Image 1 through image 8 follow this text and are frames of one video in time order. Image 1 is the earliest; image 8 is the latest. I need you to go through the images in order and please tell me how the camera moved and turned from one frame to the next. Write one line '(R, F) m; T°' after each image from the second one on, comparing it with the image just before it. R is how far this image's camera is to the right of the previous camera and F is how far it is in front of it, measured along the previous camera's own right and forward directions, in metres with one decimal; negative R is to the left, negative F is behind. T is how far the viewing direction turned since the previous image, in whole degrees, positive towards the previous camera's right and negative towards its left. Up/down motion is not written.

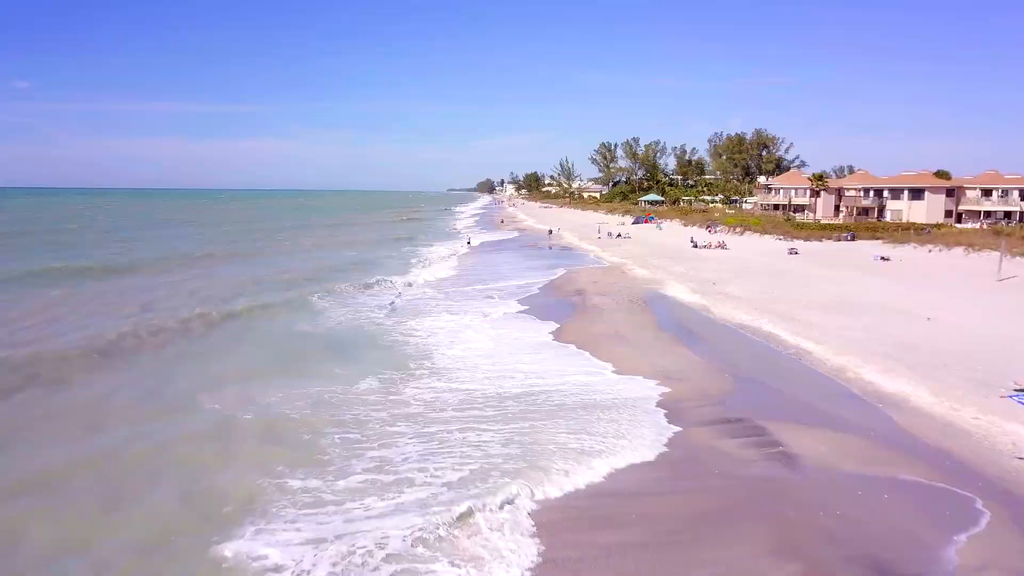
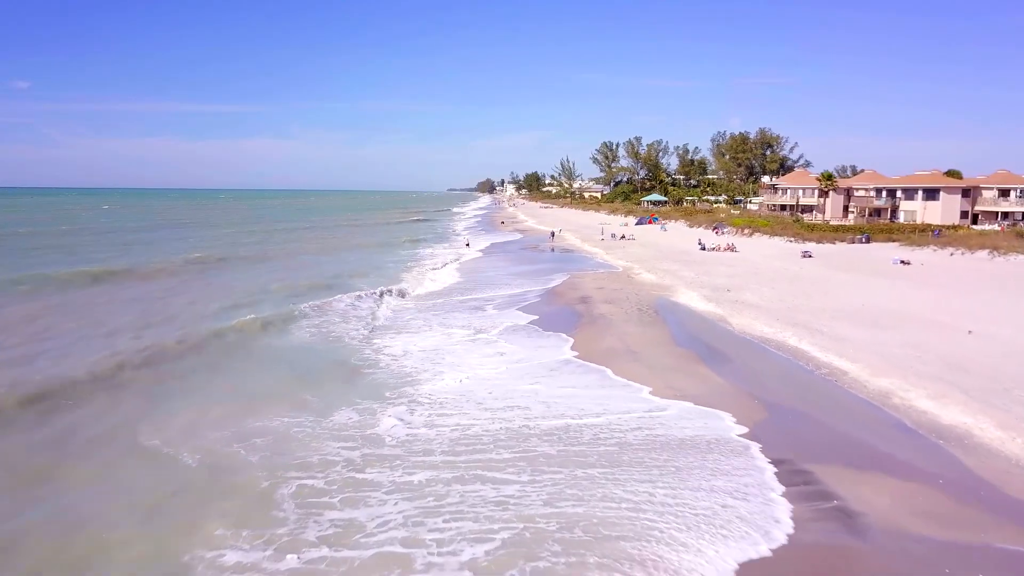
(0.0, +1.4) m; 0°
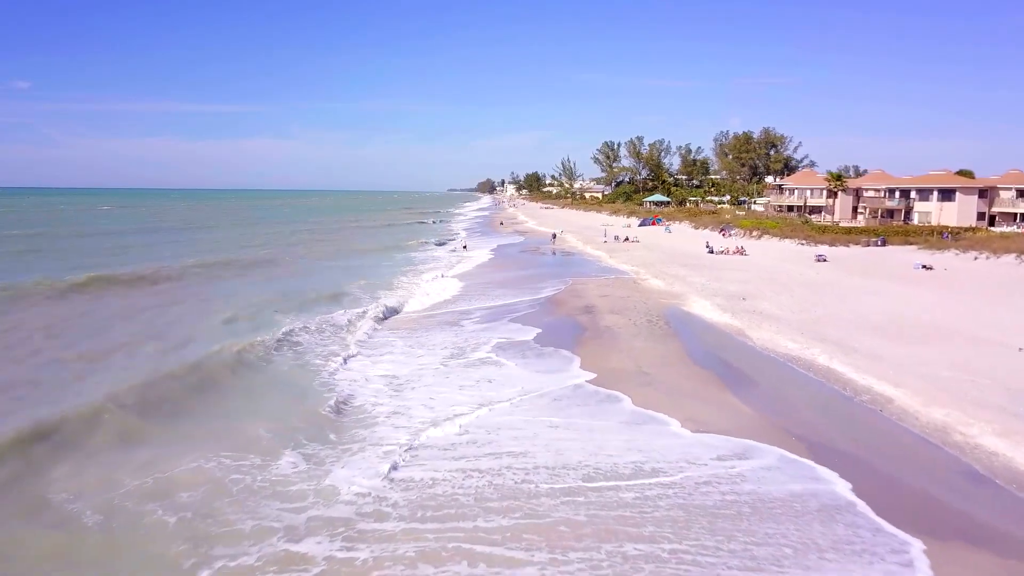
(0.0, +1.4) m; 0°
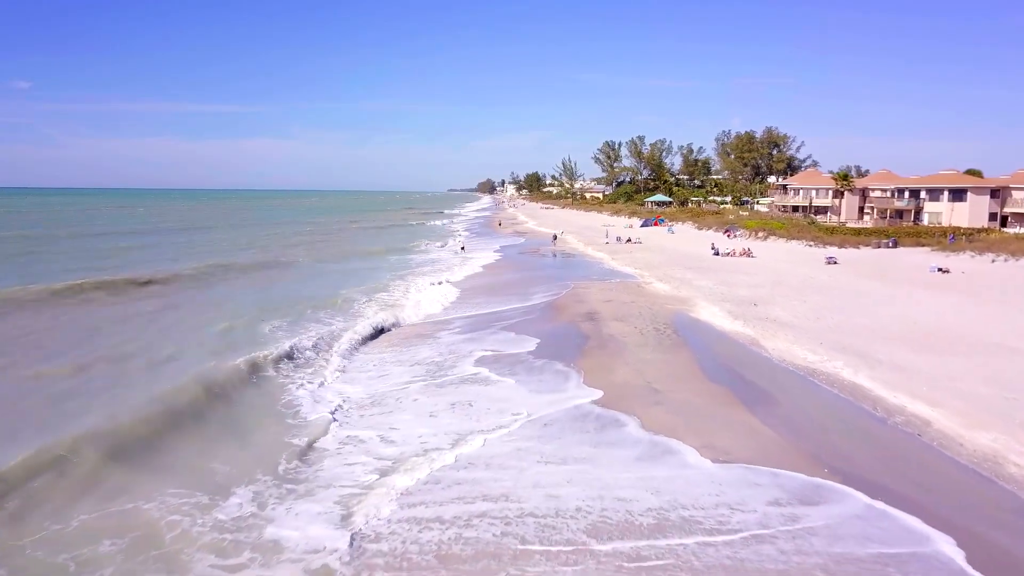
(0.0, +1.0) m; 0°
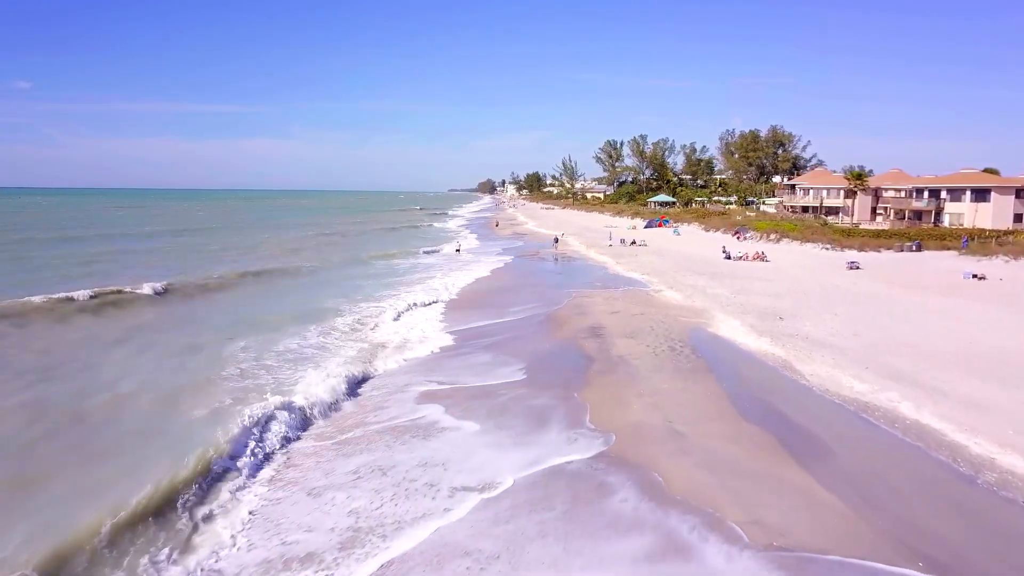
(+0.1, +2.0) m; 0°
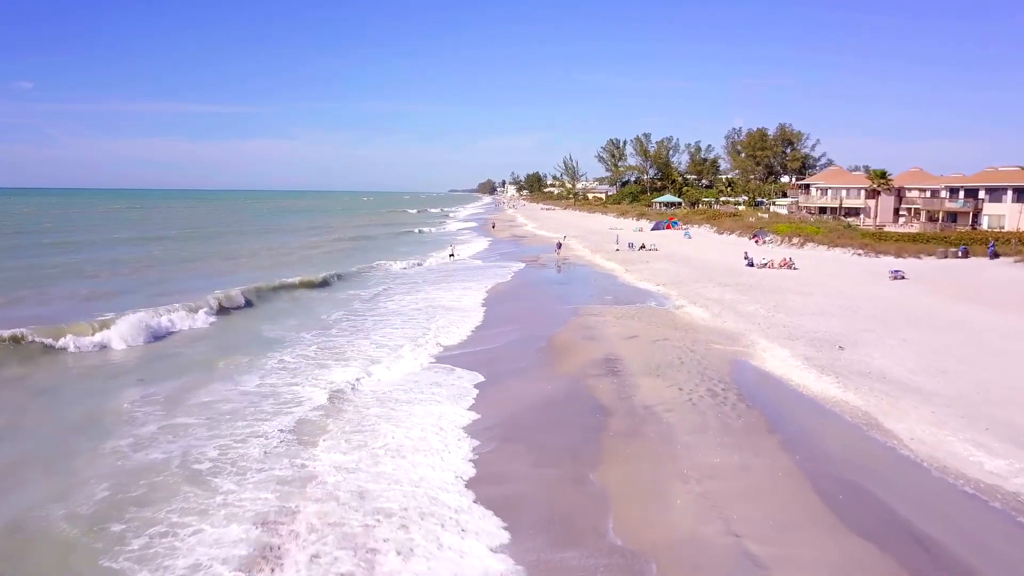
(+0.1, +3.1) m; 0°
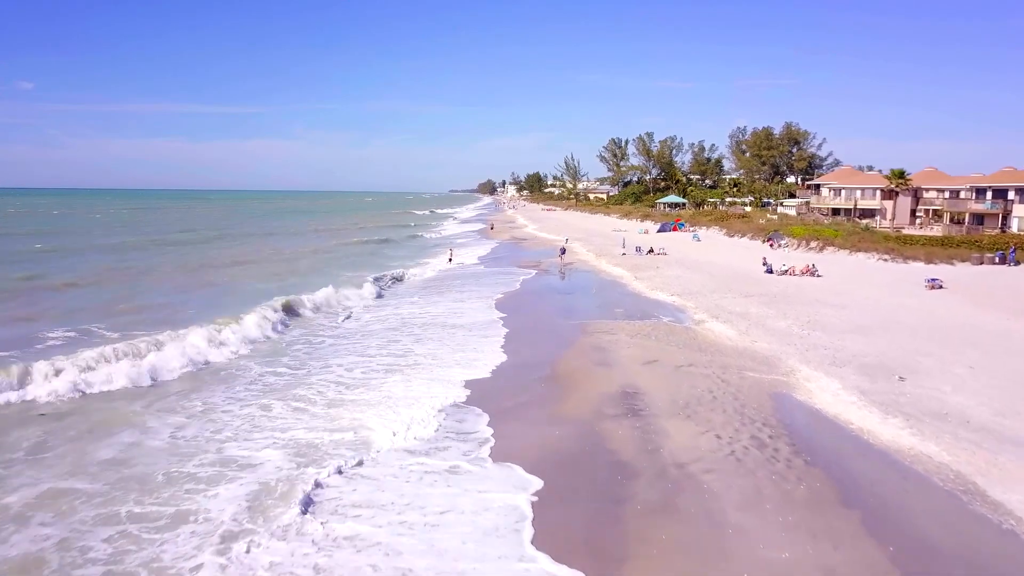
(0.0, +2.0) m; 0°
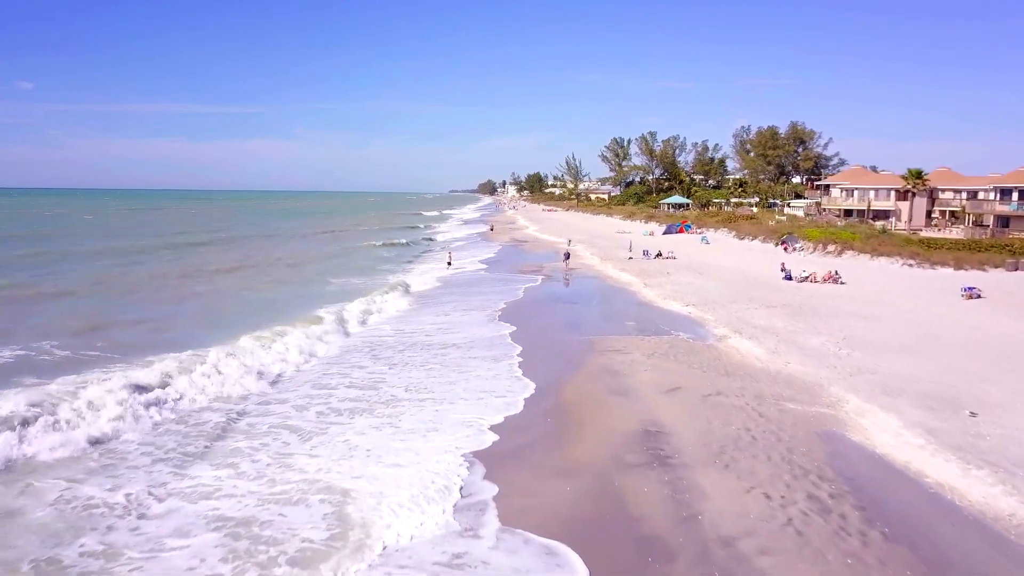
(0.0, +1.6) m; 0°
